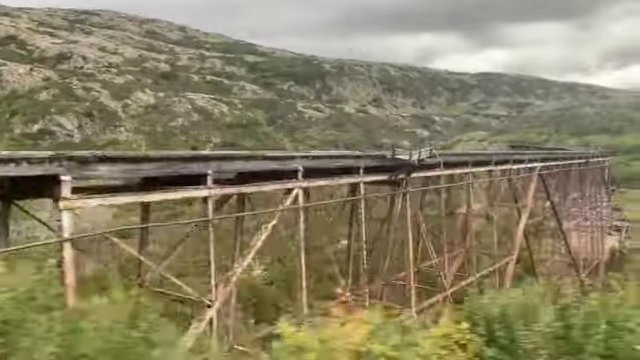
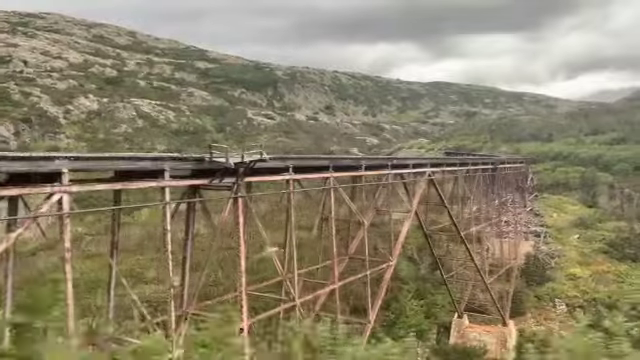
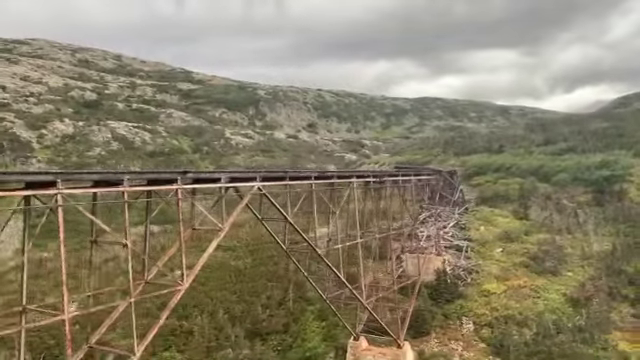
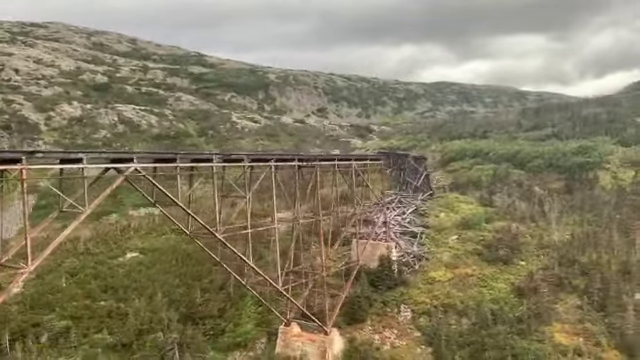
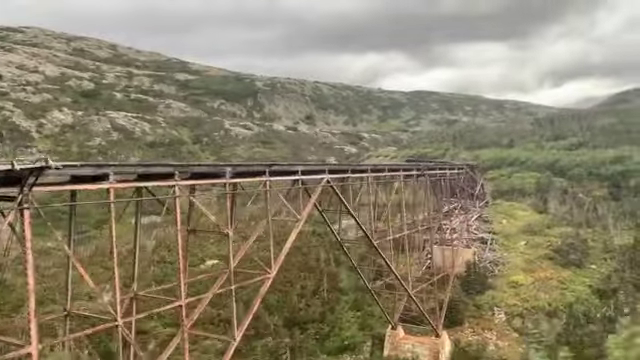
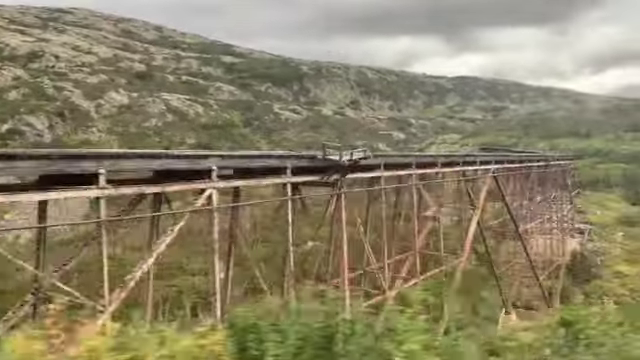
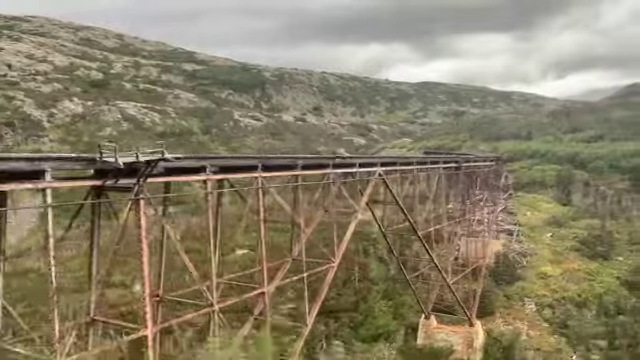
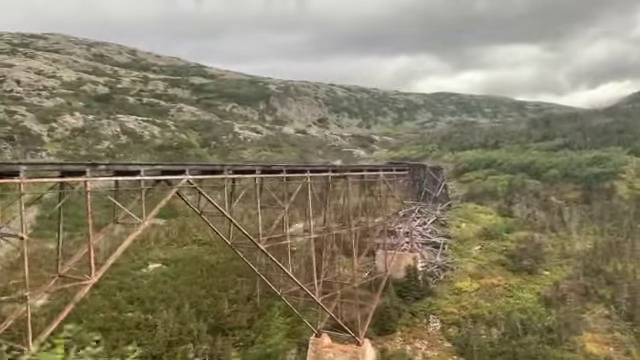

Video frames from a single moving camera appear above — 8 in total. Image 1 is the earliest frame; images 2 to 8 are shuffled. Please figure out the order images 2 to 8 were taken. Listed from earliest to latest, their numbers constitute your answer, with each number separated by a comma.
6, 2, 7, 5, 3, 8, 4
